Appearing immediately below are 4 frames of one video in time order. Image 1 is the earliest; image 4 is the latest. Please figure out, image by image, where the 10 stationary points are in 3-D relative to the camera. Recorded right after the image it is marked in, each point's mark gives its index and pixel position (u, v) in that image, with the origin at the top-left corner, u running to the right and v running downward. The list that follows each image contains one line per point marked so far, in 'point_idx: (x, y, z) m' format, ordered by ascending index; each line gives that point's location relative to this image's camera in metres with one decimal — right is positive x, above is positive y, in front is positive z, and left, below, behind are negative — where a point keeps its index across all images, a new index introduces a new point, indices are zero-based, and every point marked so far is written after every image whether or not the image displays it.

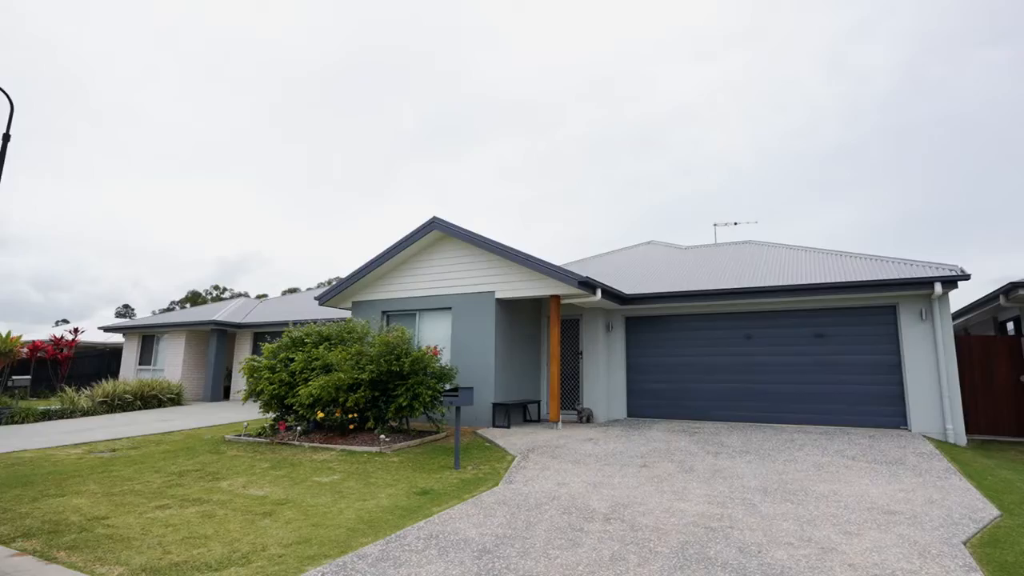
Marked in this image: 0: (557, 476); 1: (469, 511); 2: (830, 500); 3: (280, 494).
0: (+0.5, -2.2, +6.4) m
1: (-0.4, -2.1, +5.0) m
2: (+3.1, -2.1, +5.2) m
3: (-2.5, -2.2, +5.8) m
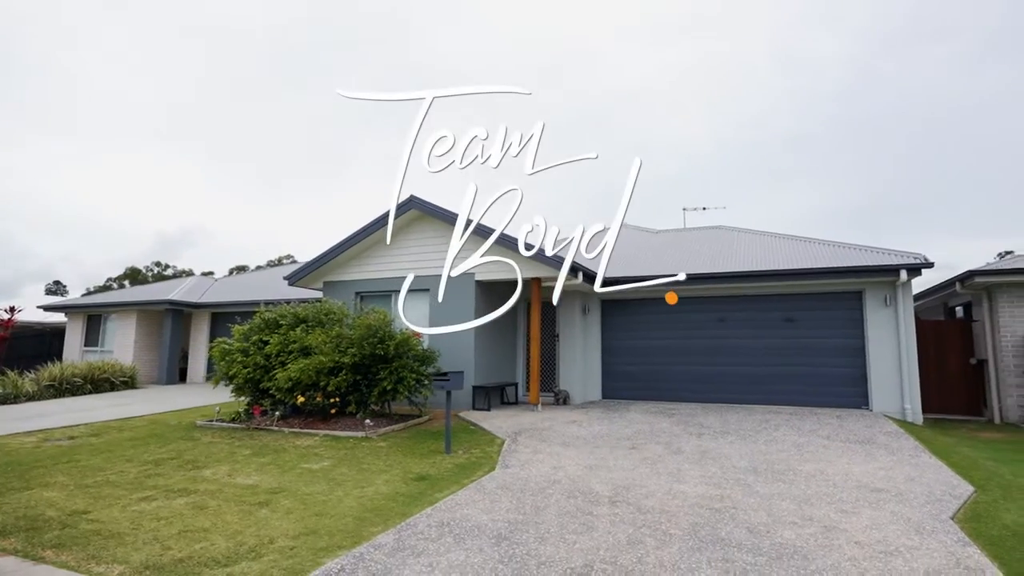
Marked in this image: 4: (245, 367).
0: (+0.5, -2.0, +6.4) m
1: (-0.4, -1.9, +5.0) m
2: (+3.1, -1.9, +5.5) m
3: (-2.5, -2.0, +5.6) m
4: (-4.3, -1.3, +8.7) m
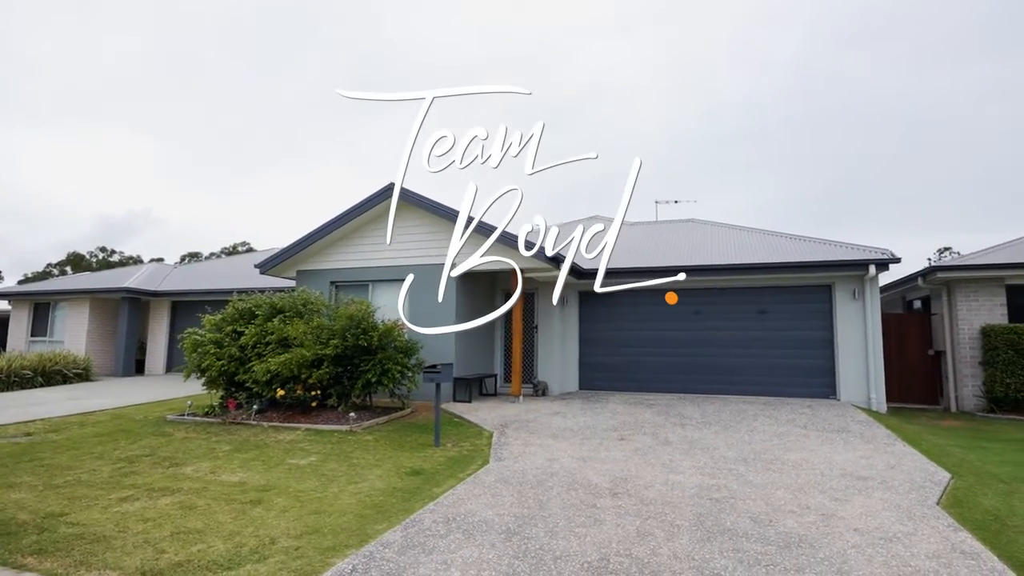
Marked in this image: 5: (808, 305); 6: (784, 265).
0: (+0.4, -1.9, +6.4) m
1: (-0.3, -1.8, +4.9) m
2: (+3.1, -1.9, +5.6) m
3: (-2.5, -1.9, +5.4) m
4: (-4.5, -1.1, +8.4) m
5: (+6.0, -0.4, +11.0) m
6: (+5.3, +0.4, +10.4) m
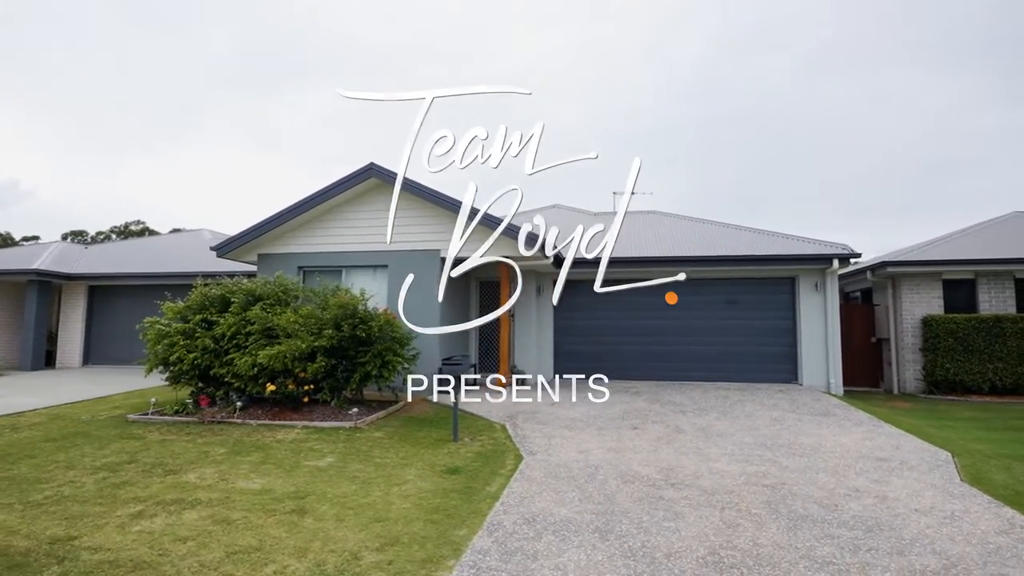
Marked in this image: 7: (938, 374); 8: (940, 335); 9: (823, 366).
0: (+0.7, -1.8, +6.3) m
1: (+0.2, -1.7, +4.7) m
2: (+3.4, -1.8, +5.9) m
3: (-2.0, -1.8, +4.9) m
4: (-4.5, -0.9, +7.5) m
5: (+5.6, -0.2, +11.6) m
6: (+5.0, +0.6, +10.9) m
7: (+8.4, -1.7, +10.7) m
8: (+8.4, -0.9, +10.7) m
9: (+6.3, -1.6, +11.1) m
